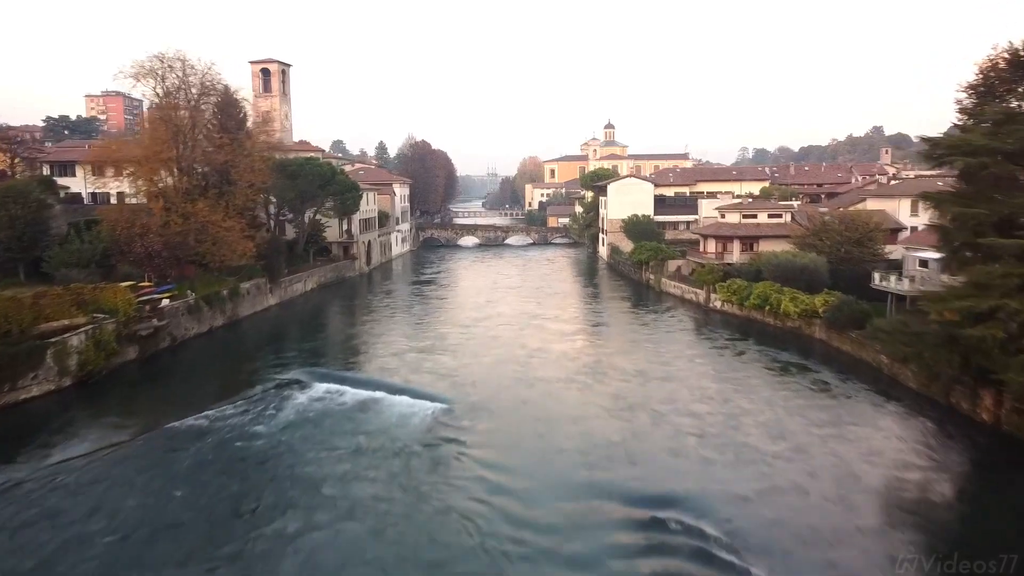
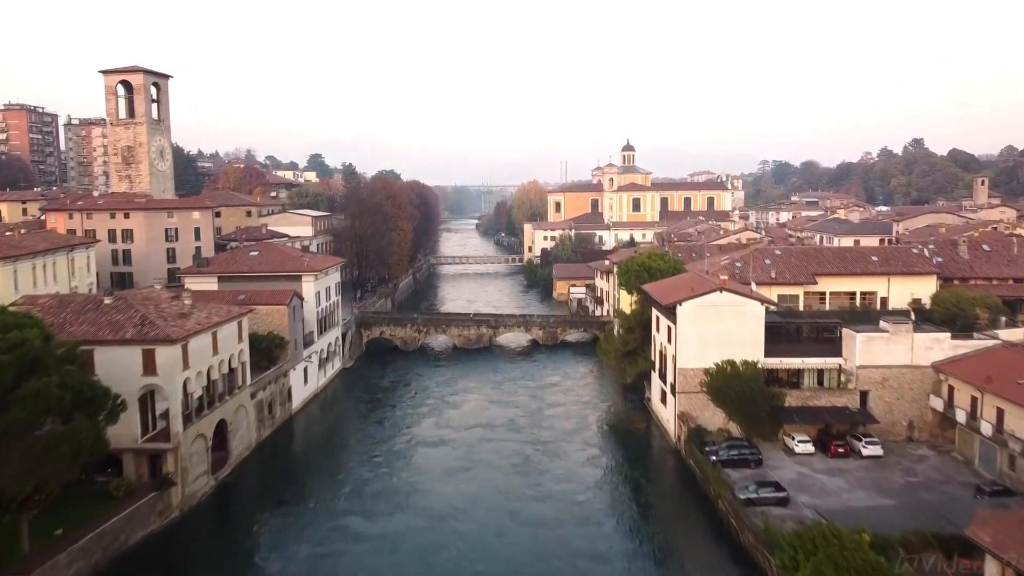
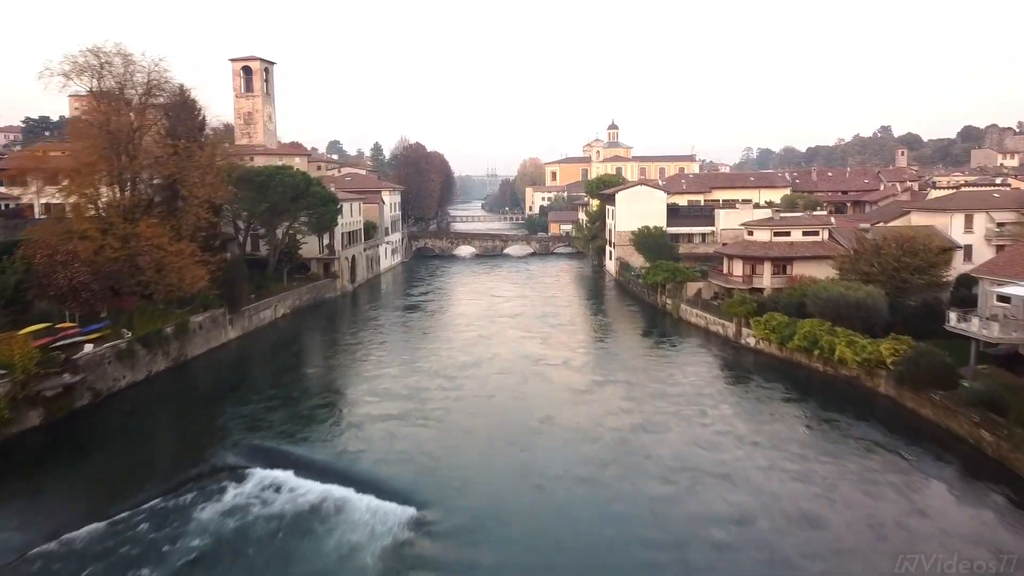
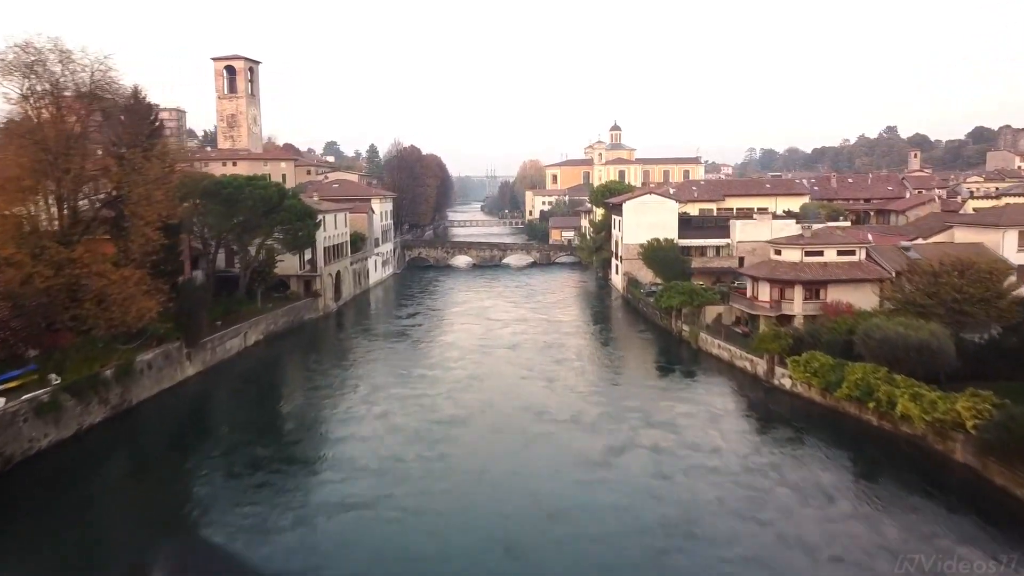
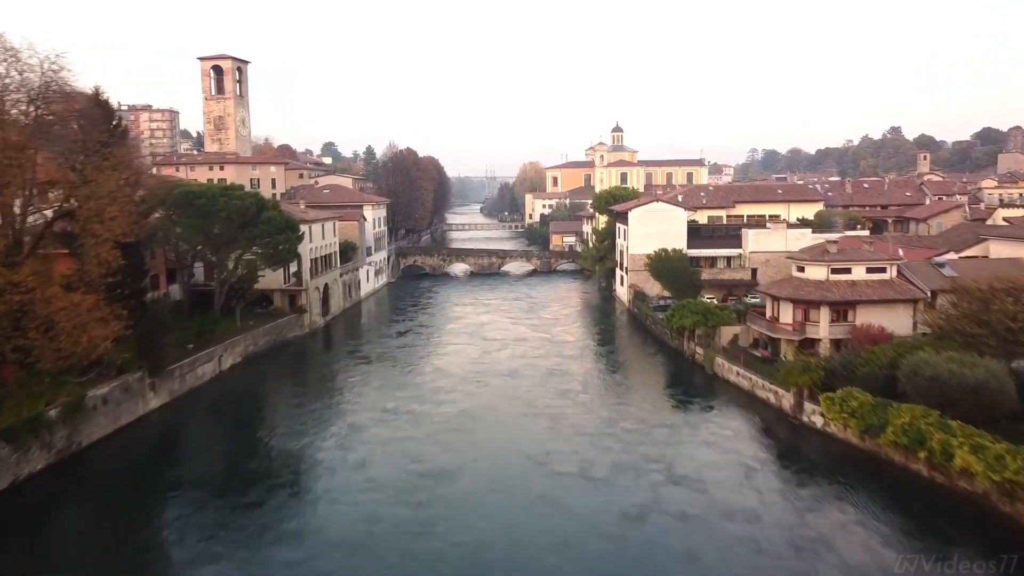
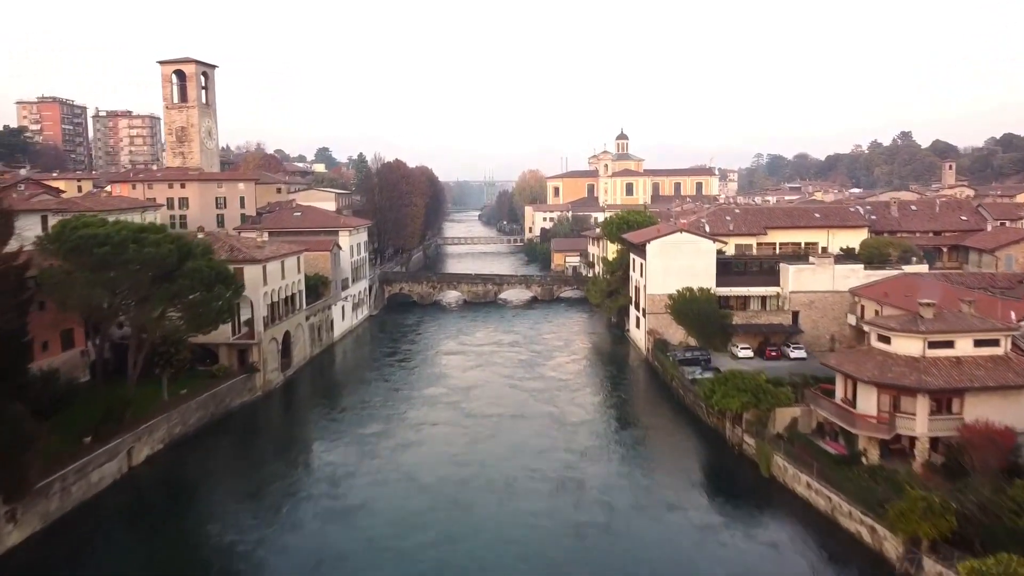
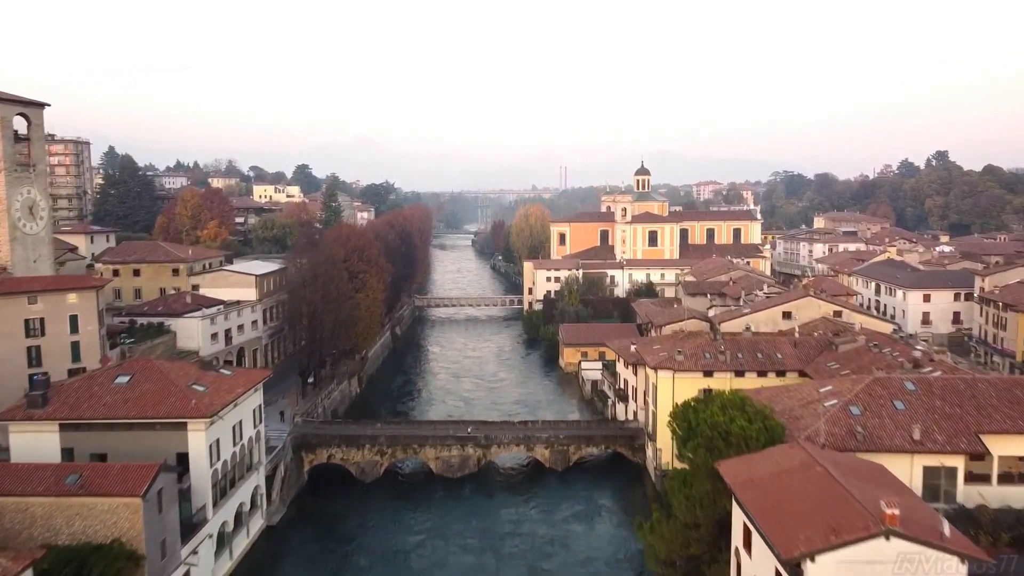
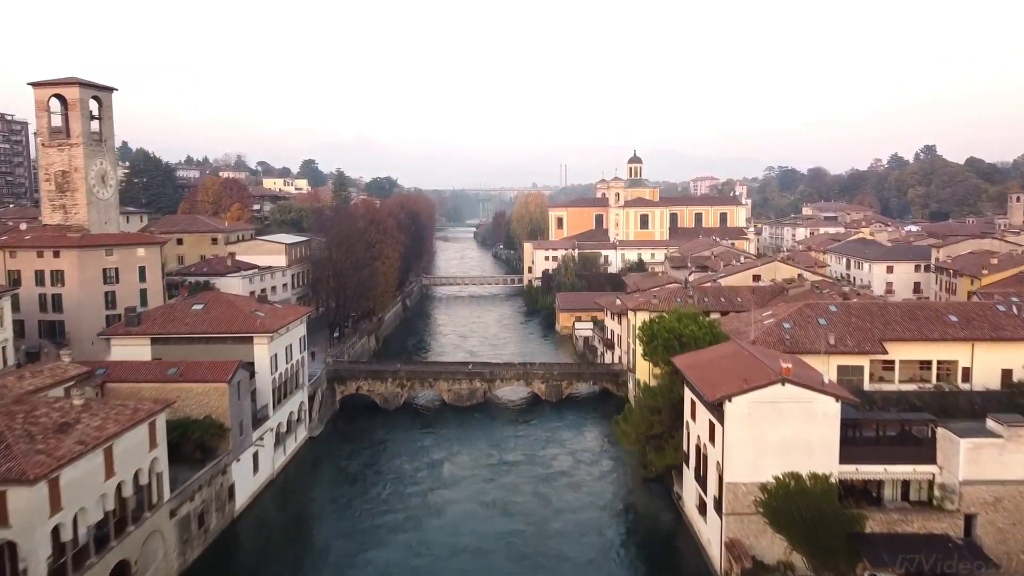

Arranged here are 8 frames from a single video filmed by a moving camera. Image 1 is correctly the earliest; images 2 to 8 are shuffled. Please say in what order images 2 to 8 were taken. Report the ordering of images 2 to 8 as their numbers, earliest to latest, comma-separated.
3, 4, 5, 6, 2, 8, 7
